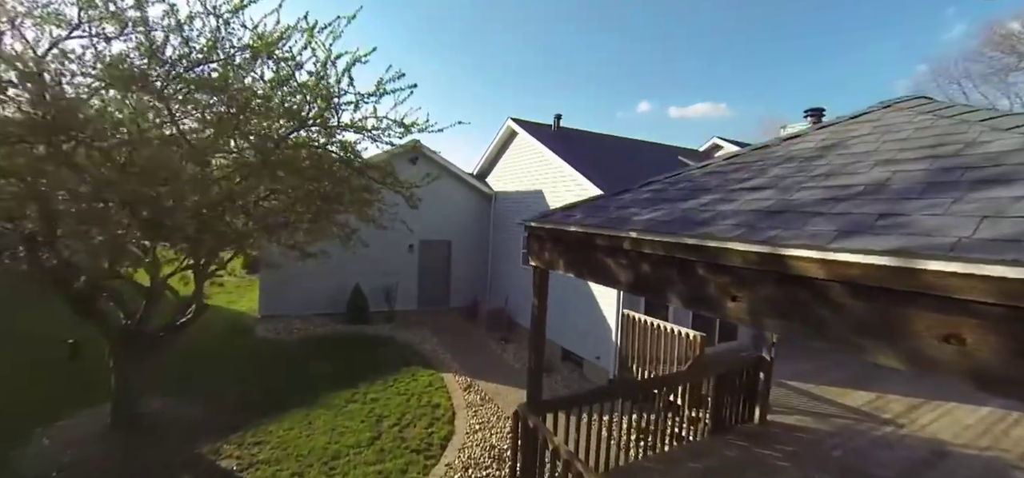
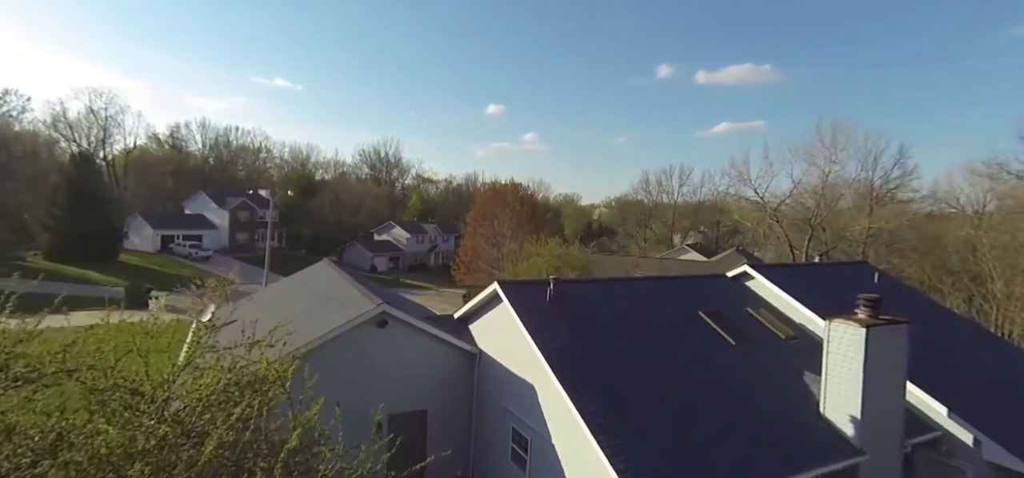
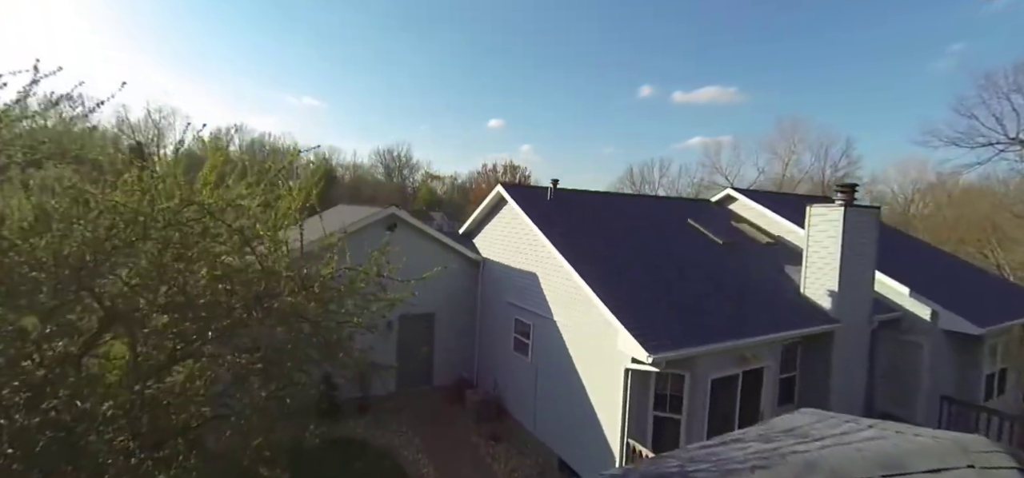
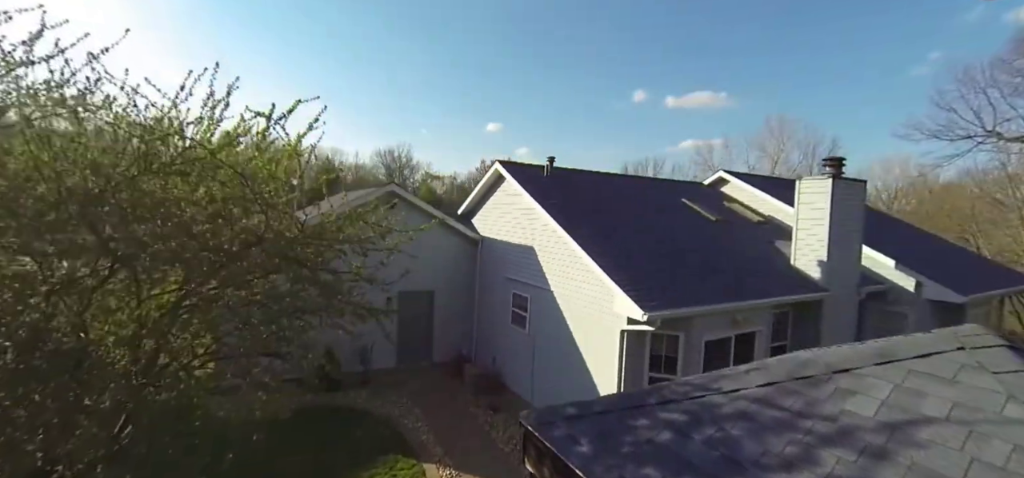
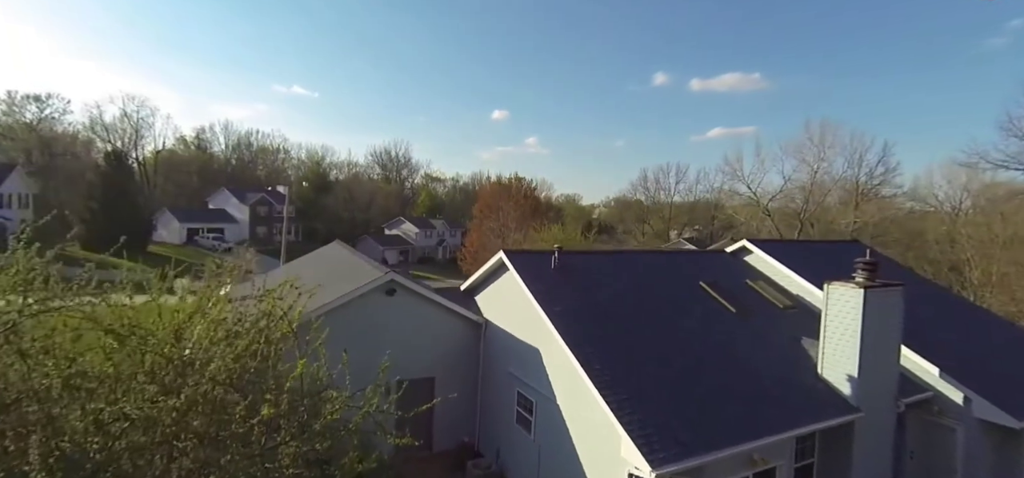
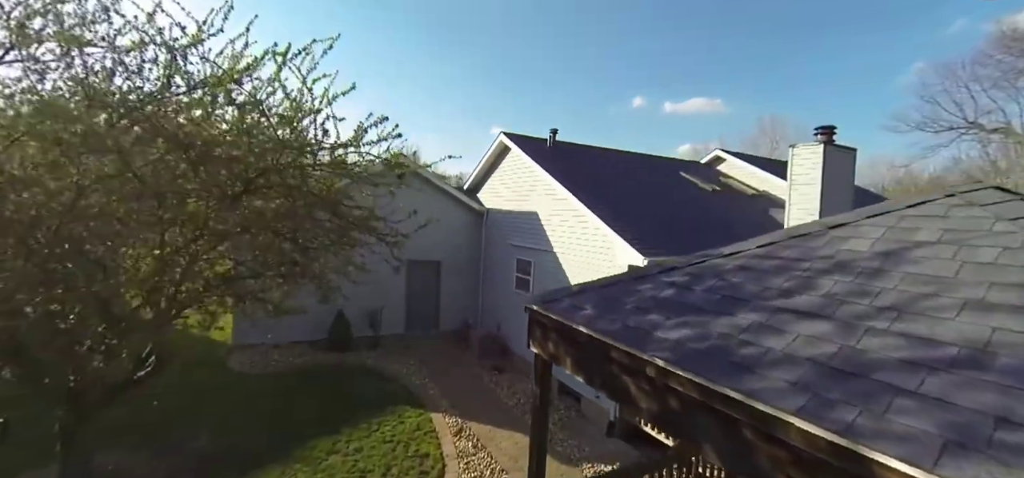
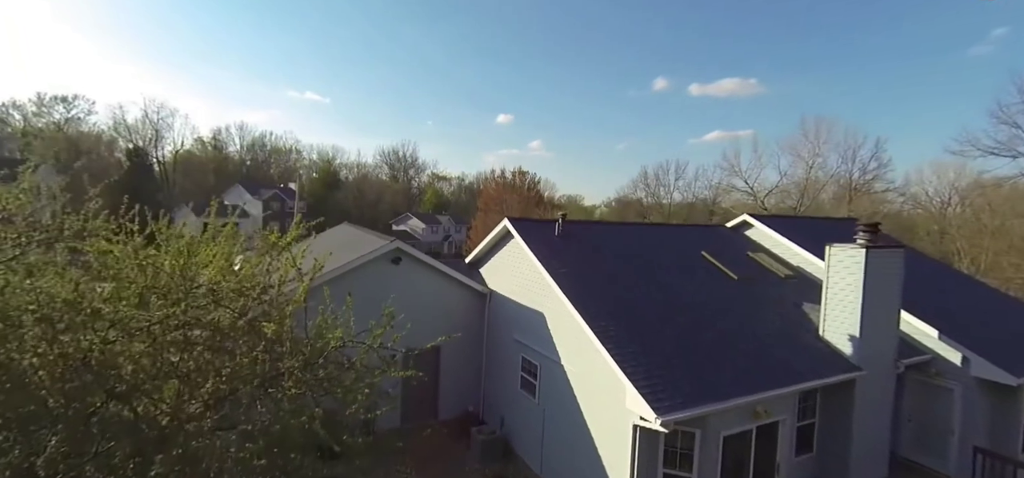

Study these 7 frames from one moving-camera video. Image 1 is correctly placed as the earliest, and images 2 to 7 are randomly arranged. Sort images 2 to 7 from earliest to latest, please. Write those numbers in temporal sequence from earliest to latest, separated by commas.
6, 4, 3, 7, 5, 2
